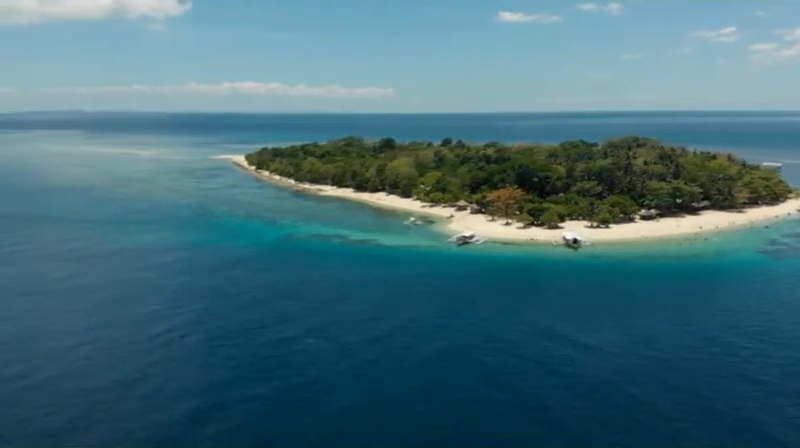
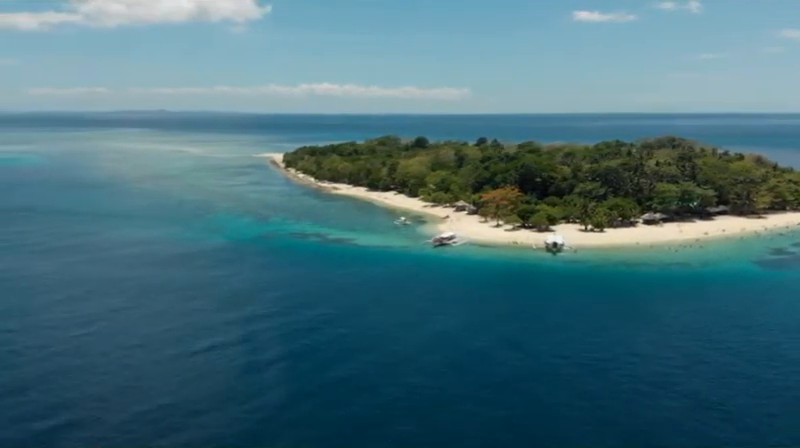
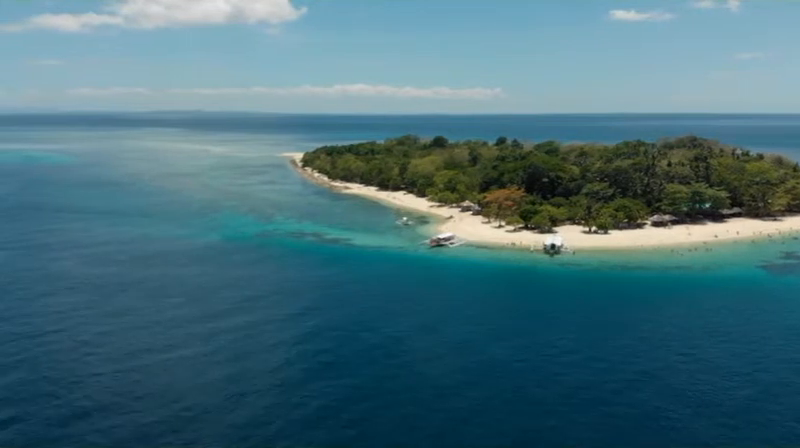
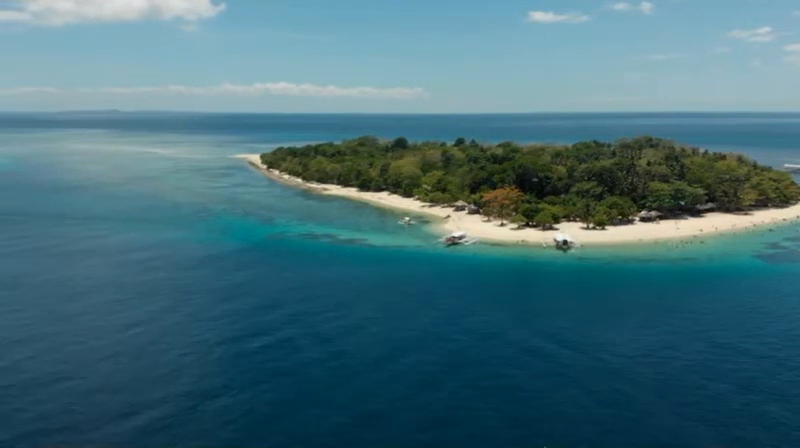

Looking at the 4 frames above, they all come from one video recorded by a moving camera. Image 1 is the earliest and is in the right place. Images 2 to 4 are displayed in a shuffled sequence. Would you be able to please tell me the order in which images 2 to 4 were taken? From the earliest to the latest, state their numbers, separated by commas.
4, 2, 3
